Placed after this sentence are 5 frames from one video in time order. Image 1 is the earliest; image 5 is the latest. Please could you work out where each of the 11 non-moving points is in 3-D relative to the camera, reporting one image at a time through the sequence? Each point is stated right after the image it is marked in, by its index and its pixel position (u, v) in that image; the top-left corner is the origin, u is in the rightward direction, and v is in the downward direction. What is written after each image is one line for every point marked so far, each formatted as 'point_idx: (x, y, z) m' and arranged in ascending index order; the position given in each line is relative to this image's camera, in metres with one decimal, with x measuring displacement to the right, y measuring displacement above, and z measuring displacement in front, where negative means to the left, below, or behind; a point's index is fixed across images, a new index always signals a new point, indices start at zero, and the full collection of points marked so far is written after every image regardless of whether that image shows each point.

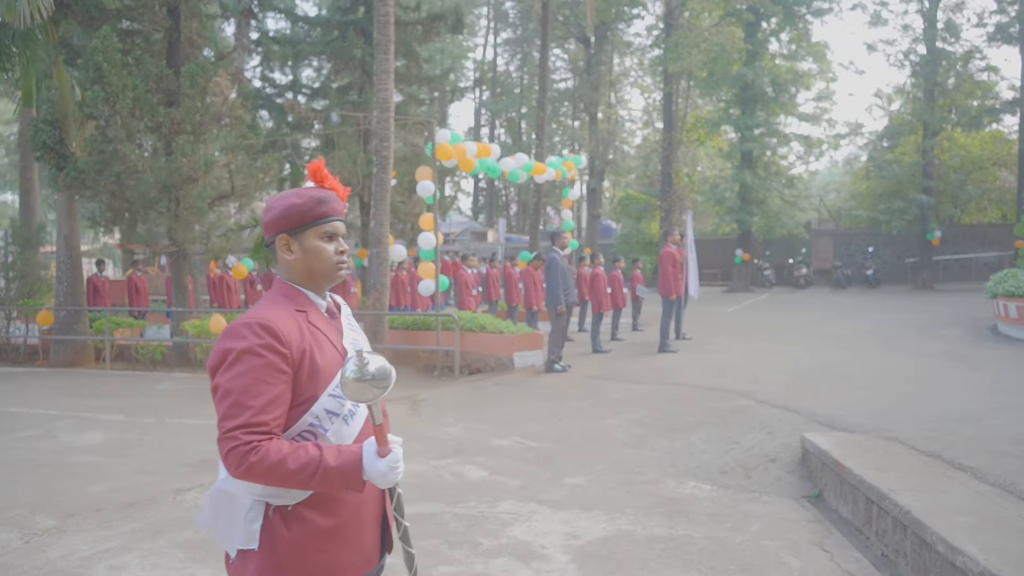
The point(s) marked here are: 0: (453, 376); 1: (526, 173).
0: (-0.7, -1.1, +10.4) m
1: (+0.2, +2.0, +14.1) m
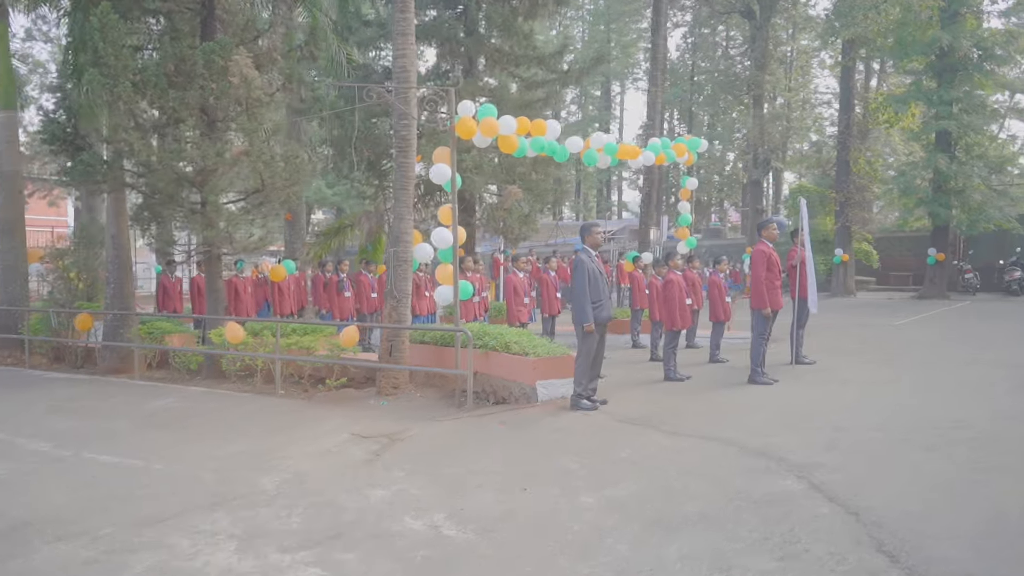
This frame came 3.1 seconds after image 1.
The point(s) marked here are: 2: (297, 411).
0: (-0.4, -1.2, +8.4) m
1: (+1.4, +1.9, +11.7) m
2: (-2.3, -1.3, +8.9) m
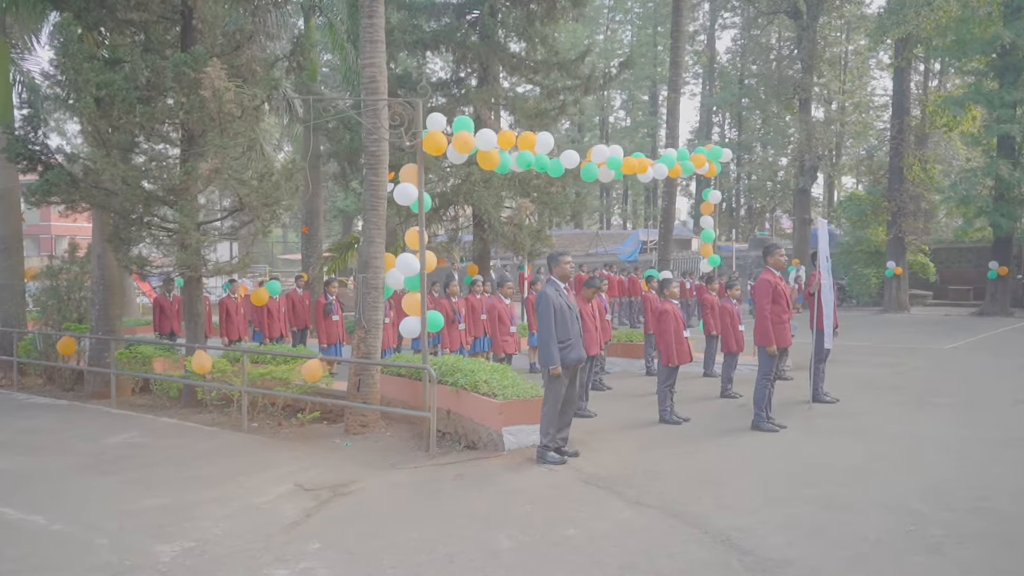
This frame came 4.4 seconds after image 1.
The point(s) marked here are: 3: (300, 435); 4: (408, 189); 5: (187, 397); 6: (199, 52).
0: (-0.7, -1.5, +7.5) m
1: (+1.3, +1.5, +10.7) m
2: (-2.6, -1.6, +8.2) m
3: (-2.3, -1.6, +8.9) m
4: (-1.0, +0.9, +7.9) m
5: (-4.2, -1.4, +10.7) m
6: (-3.7, +2.8, +9.7) m
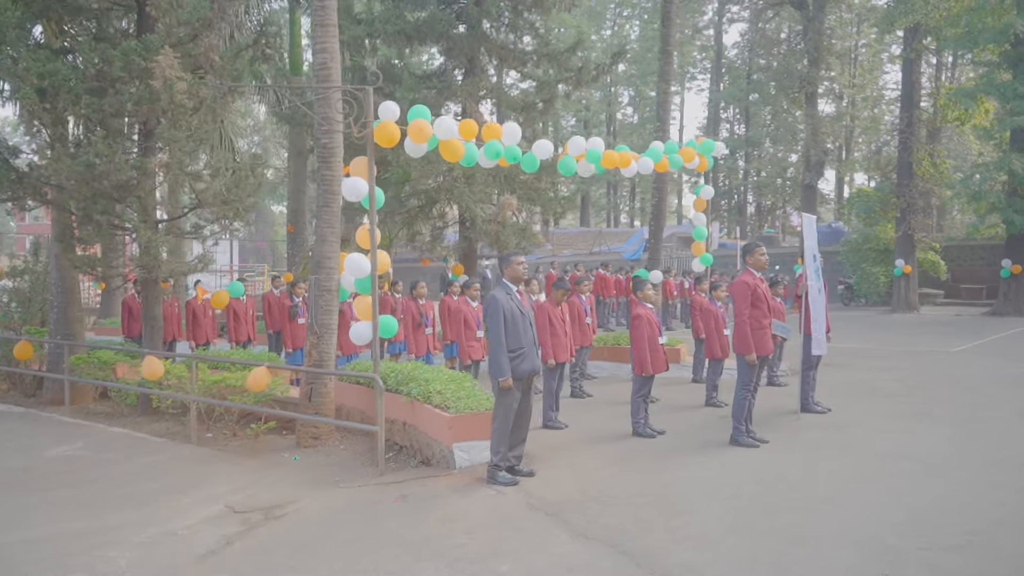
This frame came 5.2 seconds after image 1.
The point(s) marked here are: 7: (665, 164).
0: (-1.1, -1.5, +7.0) m
1: (+1.0, +1.5, +10.1) m
2: (-2.9, -1.6, +7.7) m
3: (-2.6, -1.6, +8.3) m
4: (-1.3, +0.9, +7.3) m
5: (-4.5, -1.4, +10.1) m
6: (-4.0, +2.8, +9.2) m
7: (+2.1, +1.7, +11.6) m
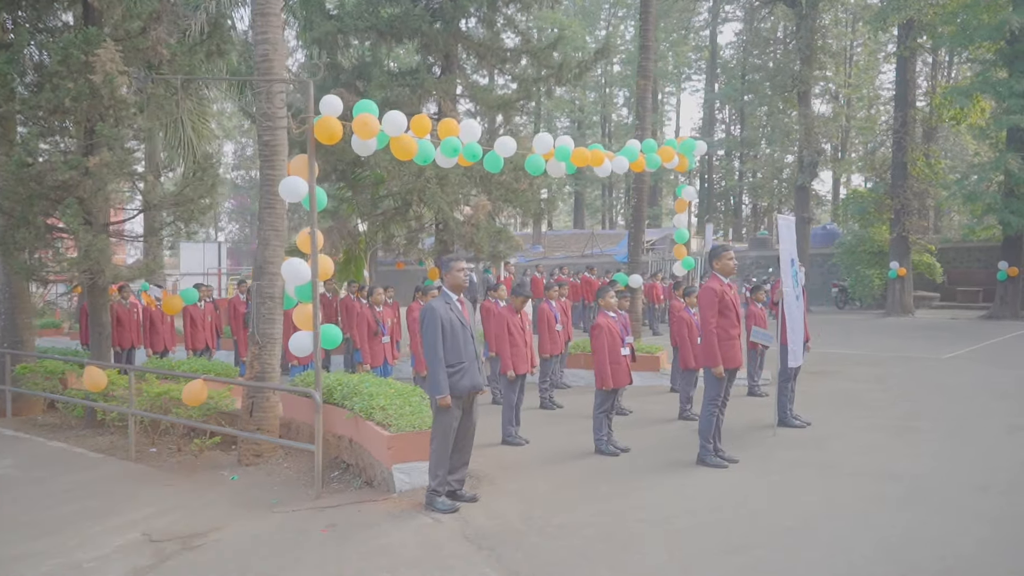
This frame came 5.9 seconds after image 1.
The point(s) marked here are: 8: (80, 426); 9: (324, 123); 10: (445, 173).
0: (-1.5, -1.6, +6.4) m
1: (+0.6, +1.4, +9.6) m
2: (-3.3, -1.7, +7.2) m
3: (-3.0, -1.7, +7.8) m
4: (-1.7, +0.9, +6.8) m
5: (-4.9, -1.5, +9.6) m
6: (-4.4, +2.7, +8.7) m
7: (+1.7, +1.7, +11.1) m
8: (-5.1, -1.6, +9.9) m
9: (-1.5, +1.4, +6.8) m
10: (-1.1, +1.9, +13.4) m
